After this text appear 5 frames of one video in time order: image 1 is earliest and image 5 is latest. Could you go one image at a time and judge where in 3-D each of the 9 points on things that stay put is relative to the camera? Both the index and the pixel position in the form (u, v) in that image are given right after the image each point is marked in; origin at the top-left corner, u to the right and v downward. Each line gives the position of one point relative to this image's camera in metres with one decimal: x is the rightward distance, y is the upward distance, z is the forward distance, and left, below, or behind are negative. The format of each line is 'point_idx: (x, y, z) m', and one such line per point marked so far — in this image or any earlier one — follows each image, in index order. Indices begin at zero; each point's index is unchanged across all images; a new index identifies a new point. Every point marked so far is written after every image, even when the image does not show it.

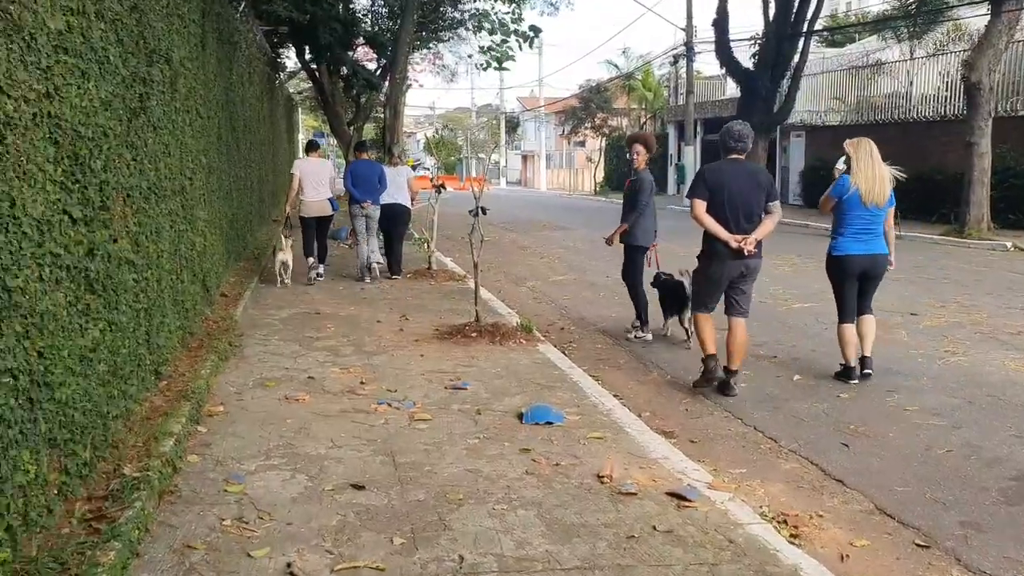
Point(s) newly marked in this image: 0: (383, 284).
0: (-1.6, +0.1, +11.4) m
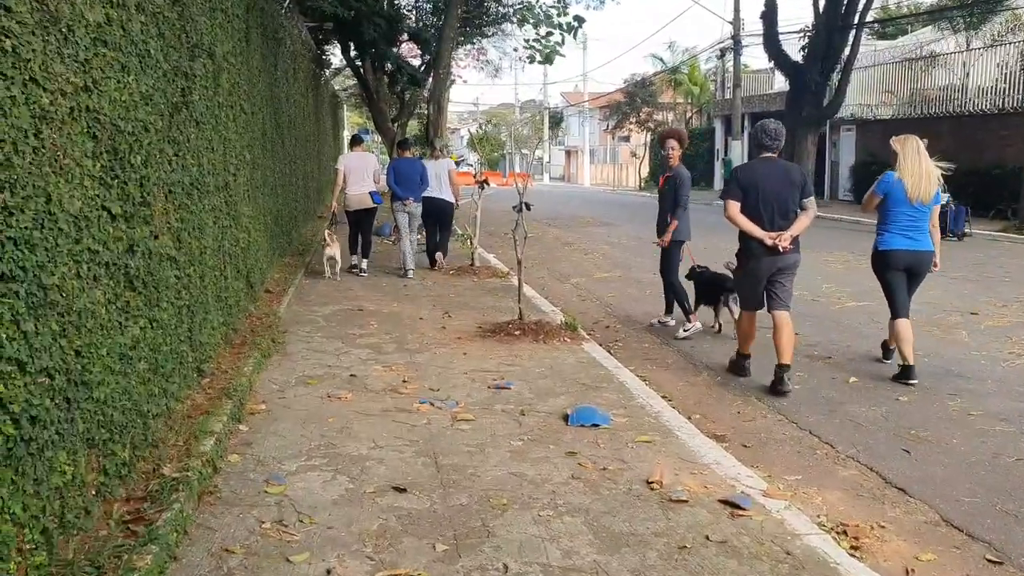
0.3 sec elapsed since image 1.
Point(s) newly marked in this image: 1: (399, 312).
0: (-1.0, +0.1, +11.3) m
1: (-1.1, -0.2, +9.1) m
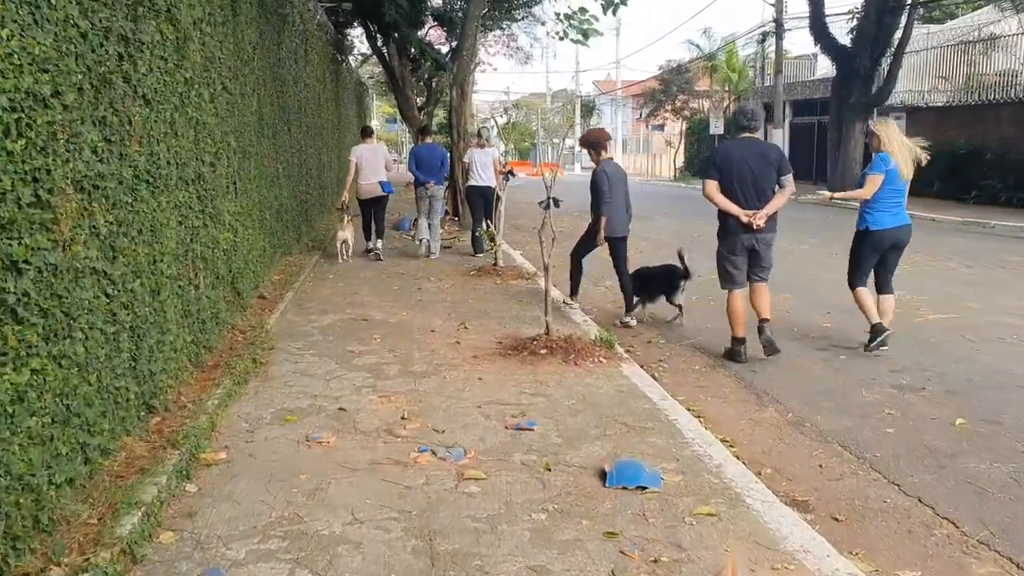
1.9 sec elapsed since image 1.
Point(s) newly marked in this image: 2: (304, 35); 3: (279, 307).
0: (-0.8, +0.1, +10.1) m
1: (-0.9, -0.3, +7.9) m
2: (-3.1, +3.7, +13.7) m
3: (-2.0, -0.2, +8.1) m
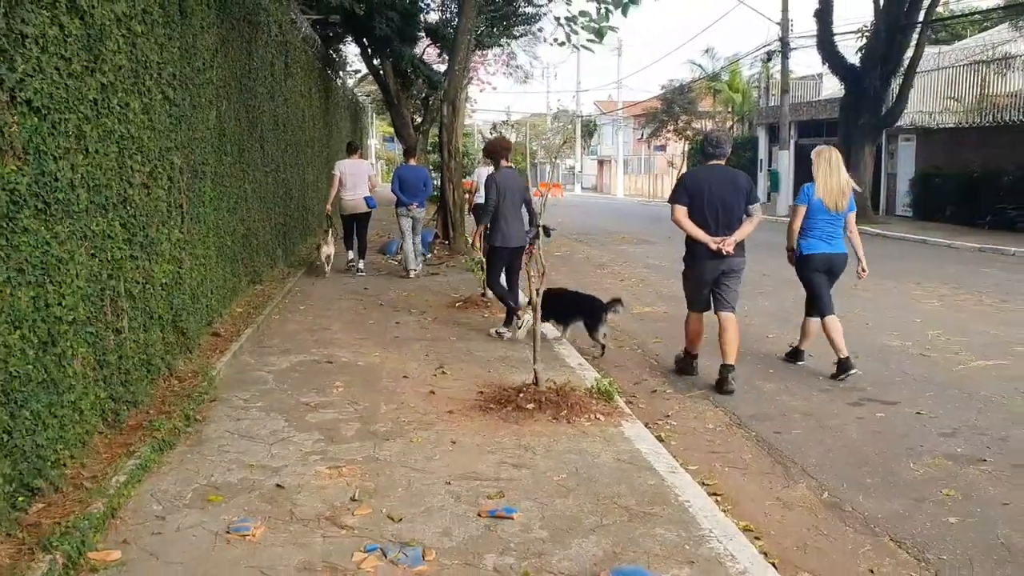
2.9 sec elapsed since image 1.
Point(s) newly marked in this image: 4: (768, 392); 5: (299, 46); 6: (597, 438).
0: (-0.9, -0.3, +9.2) m
1: (-1.0, -0.6, +6.9) m
2: (-3.1, +3.3, +12.8) m
3: (-2.1, -0.5, +7.2) m
4: (+1.8, -0.7, +6.4) m
5: (-3.4, +3.8, +14.8) m
6: (+0.5, -0.9, +5.2) m
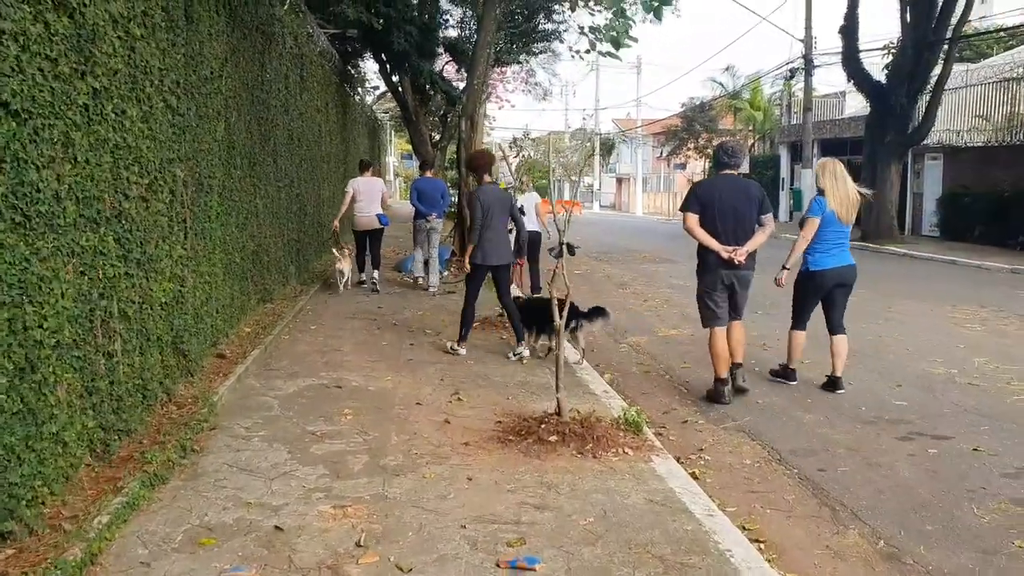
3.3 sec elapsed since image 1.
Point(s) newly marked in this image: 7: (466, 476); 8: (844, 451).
0: (-0.7, -0.5, +8.8) m
1: (-0.9, -0.7, +6.5) m
2: (-2.9, +3.1, +12.5) m
3: (-2.0, -0.6, +6.8) m
4: (+1.9, -0.9, +6.0) m
5: (-3.1, +3.5, +14.6) m
6: (+0.6, -1.0, +4.8) m
7: (-0.2, -1.0, +4.8) m
8: (+1.9, -0.9, +5.4) m
